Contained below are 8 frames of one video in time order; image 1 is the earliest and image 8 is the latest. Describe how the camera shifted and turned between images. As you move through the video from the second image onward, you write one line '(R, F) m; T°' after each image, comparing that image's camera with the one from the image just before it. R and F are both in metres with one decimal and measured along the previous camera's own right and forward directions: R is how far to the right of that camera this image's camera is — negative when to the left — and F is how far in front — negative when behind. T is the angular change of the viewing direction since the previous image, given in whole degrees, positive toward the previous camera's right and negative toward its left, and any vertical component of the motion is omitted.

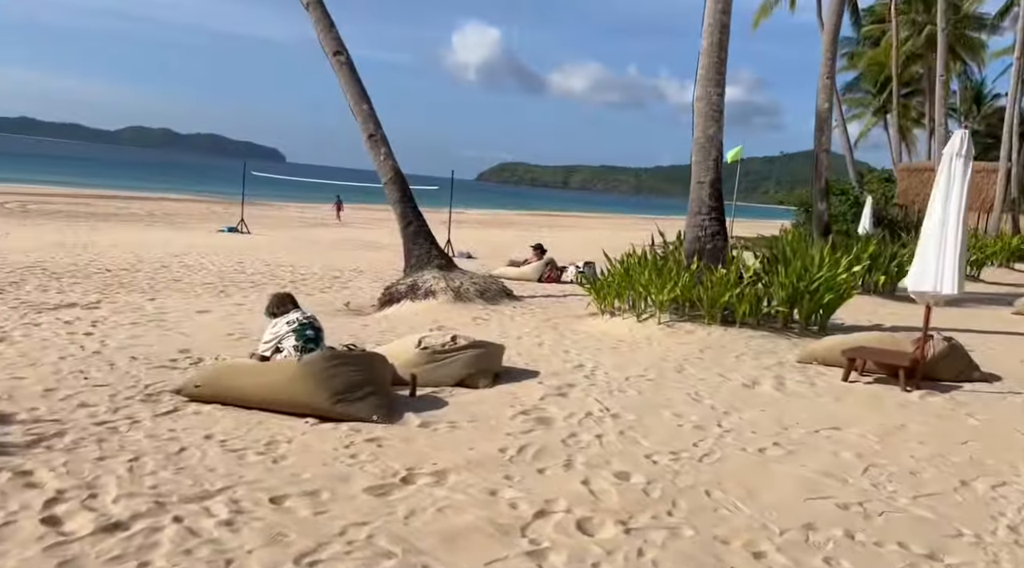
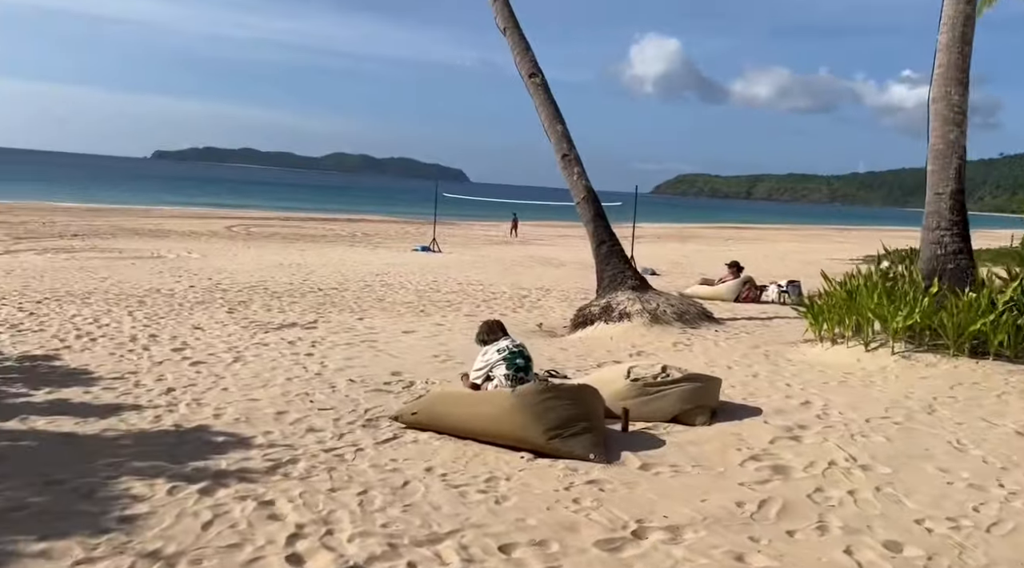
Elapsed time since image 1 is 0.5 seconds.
(-0.1, +0.1) m; -13°
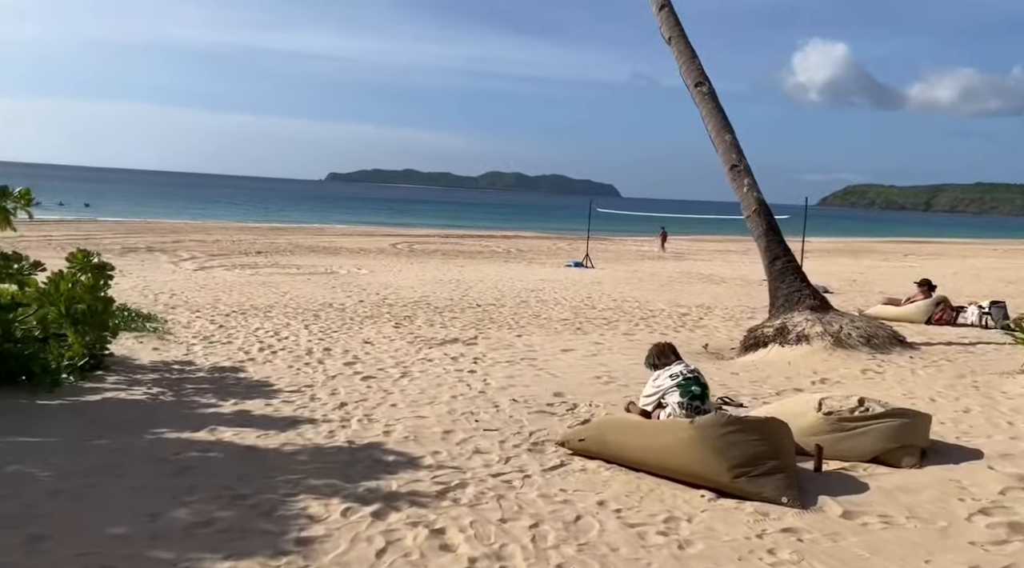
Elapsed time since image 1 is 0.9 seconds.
(-0.1, +0.2) m; -11°
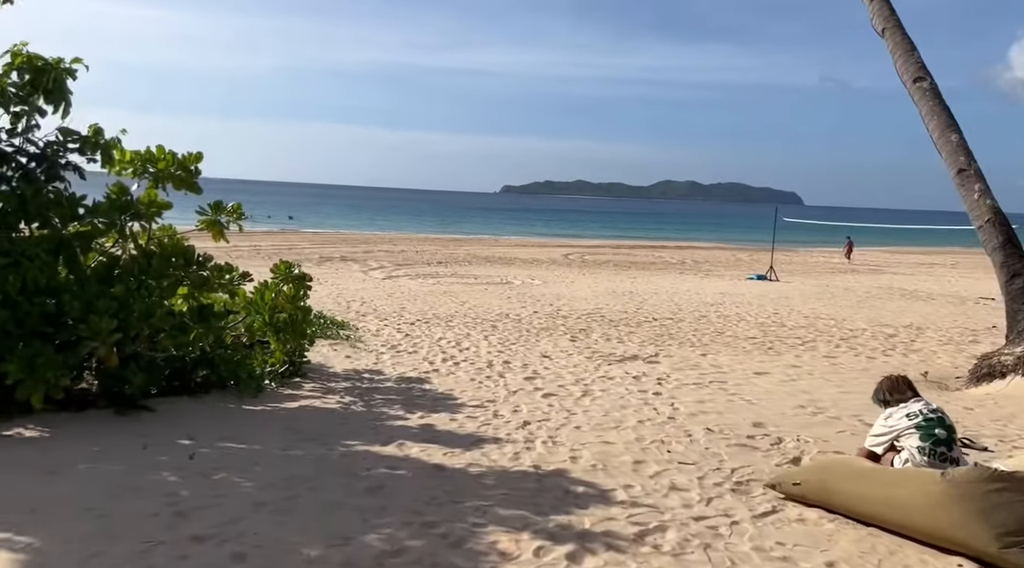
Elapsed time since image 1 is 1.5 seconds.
(-0.1, +0.3) m; -12°
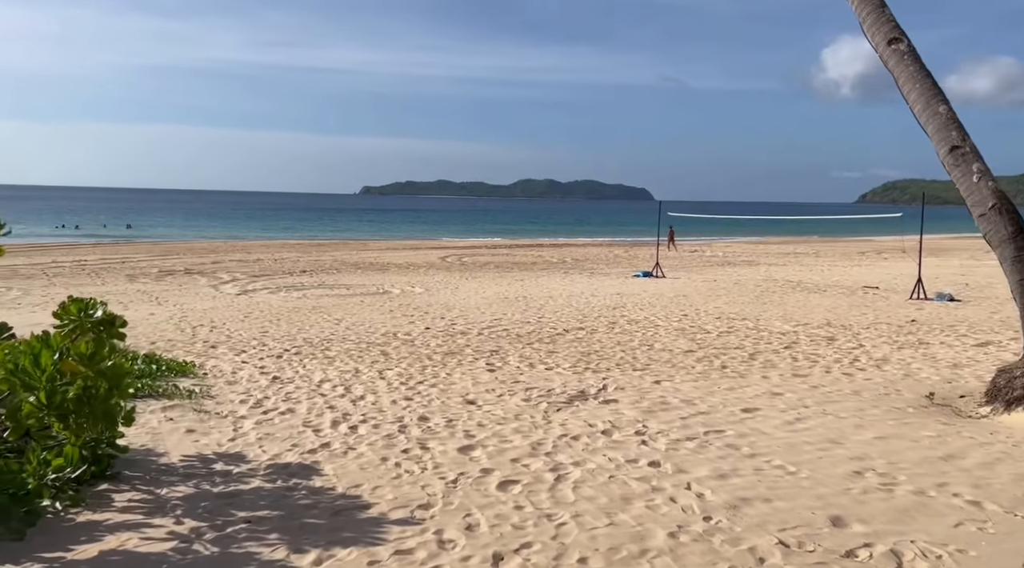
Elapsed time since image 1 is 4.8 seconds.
(-0.3, +2.0) m; +9°
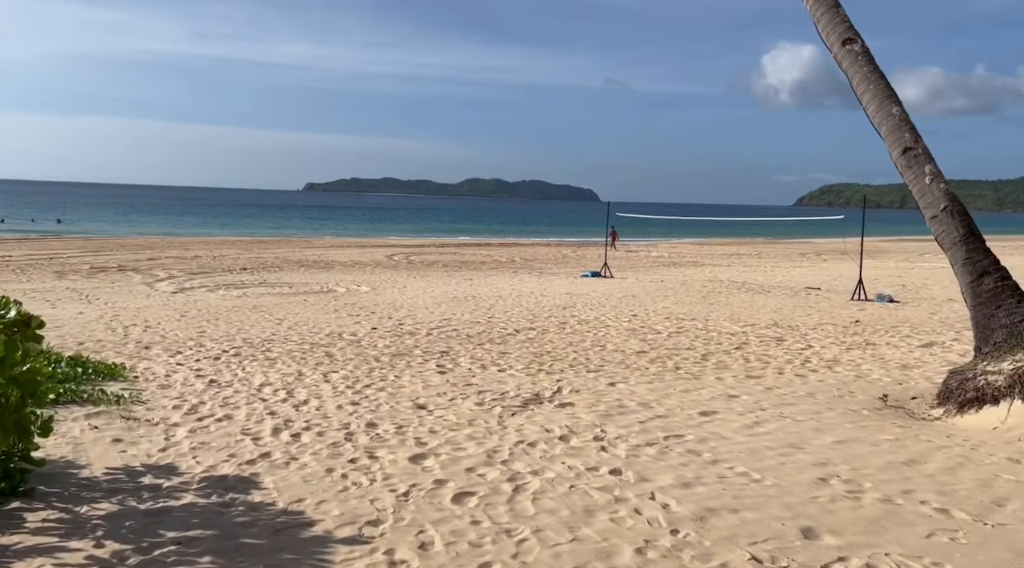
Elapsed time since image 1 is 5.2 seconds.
(0.0, +0.2) m; +4°
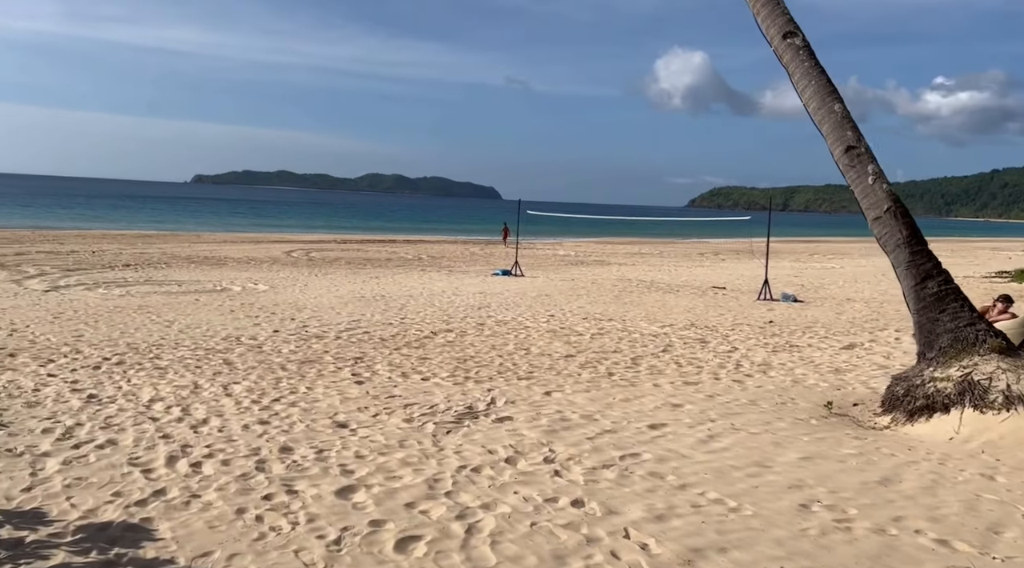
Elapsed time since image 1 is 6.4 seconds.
(-0.2, +0.6) m; +7°
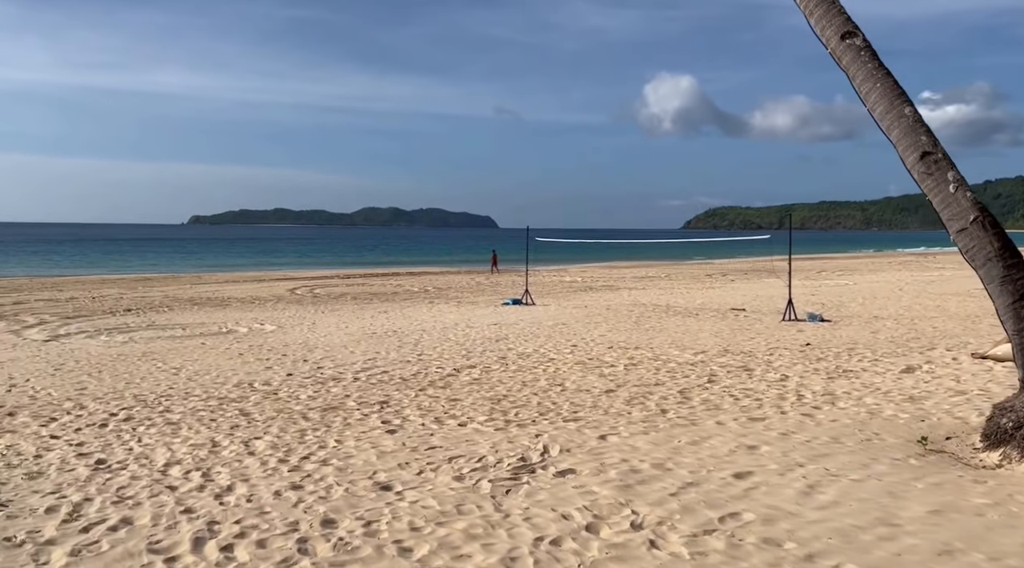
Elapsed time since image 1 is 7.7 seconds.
(-0.3, +0.6) m; 0°
